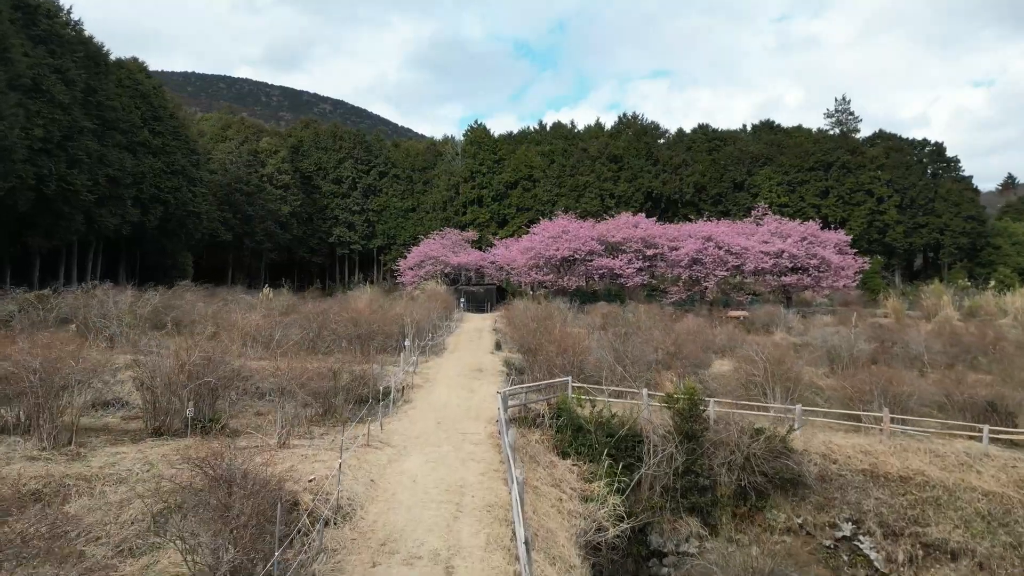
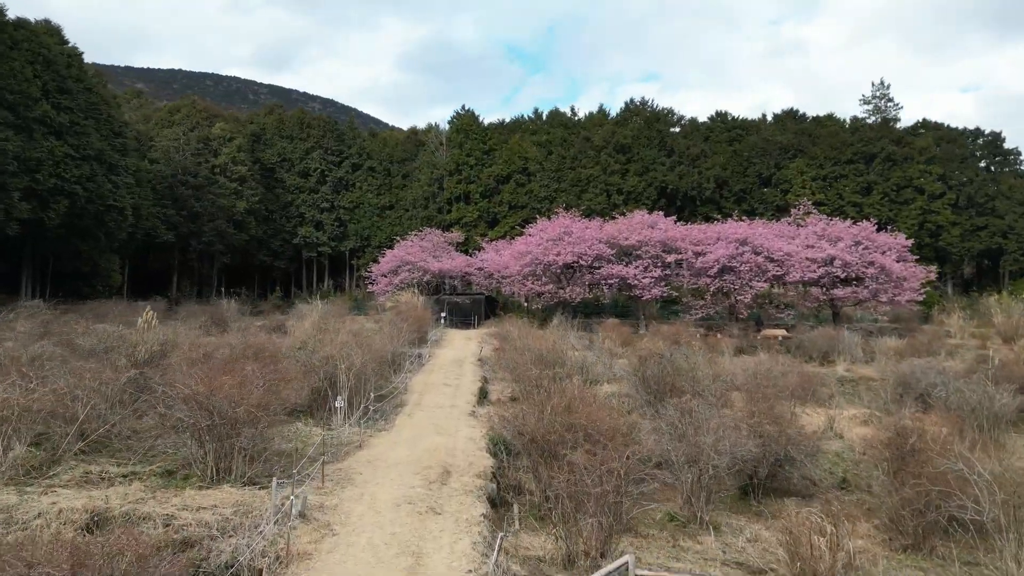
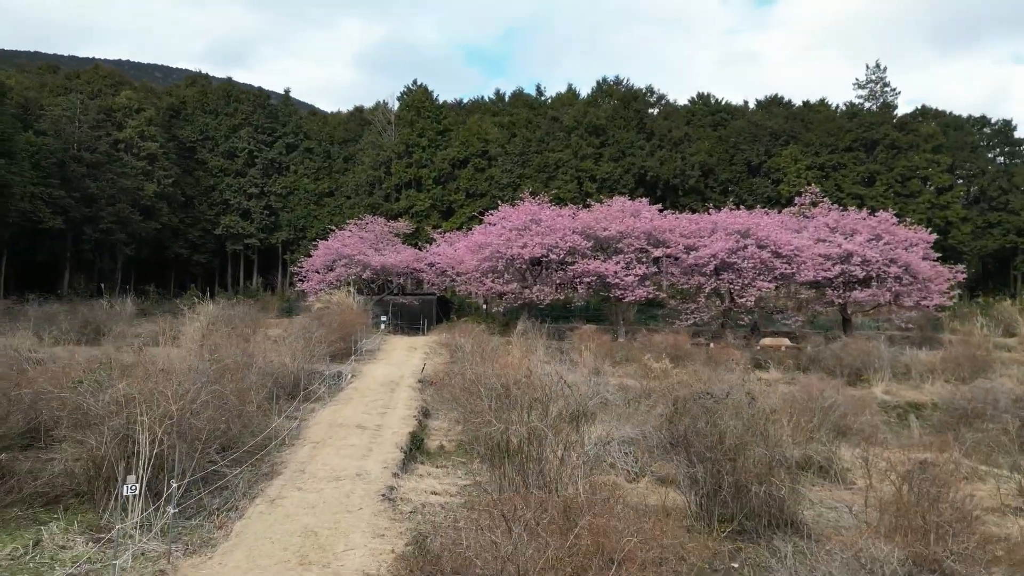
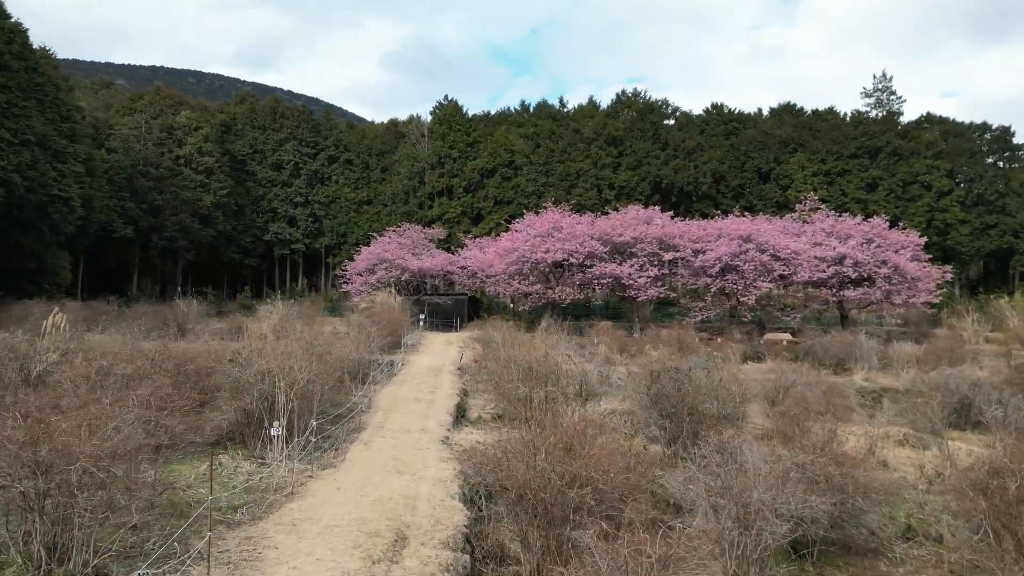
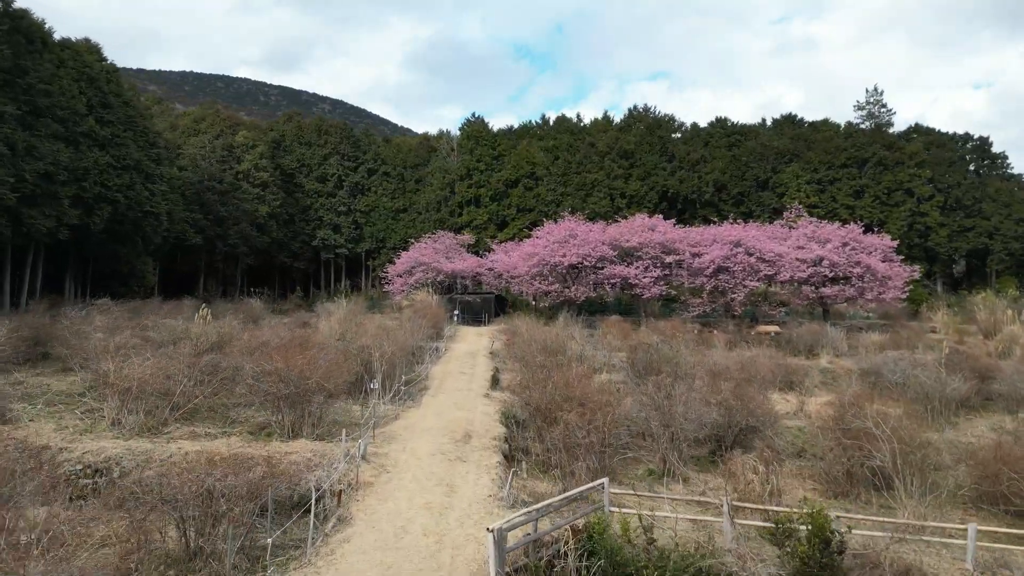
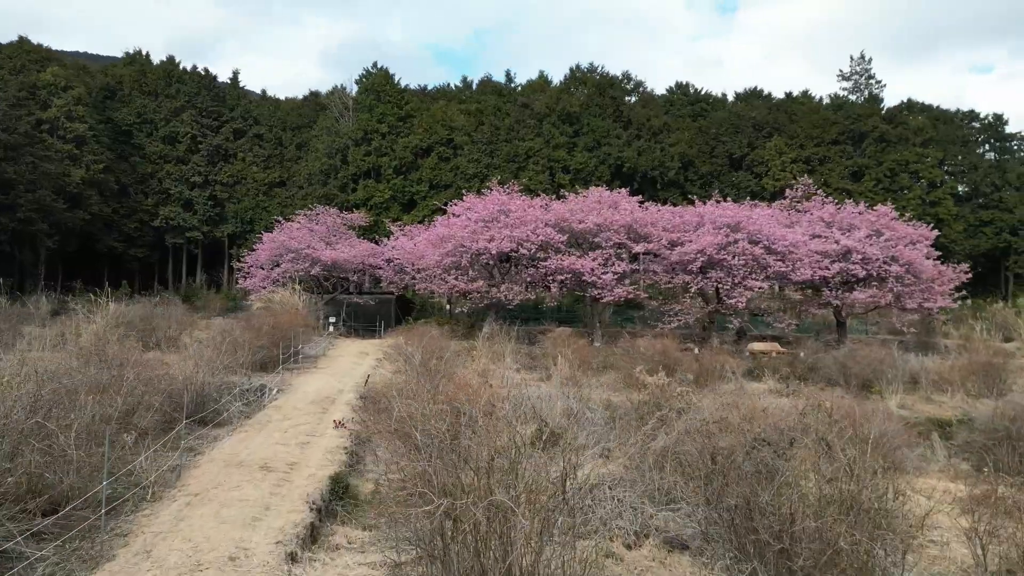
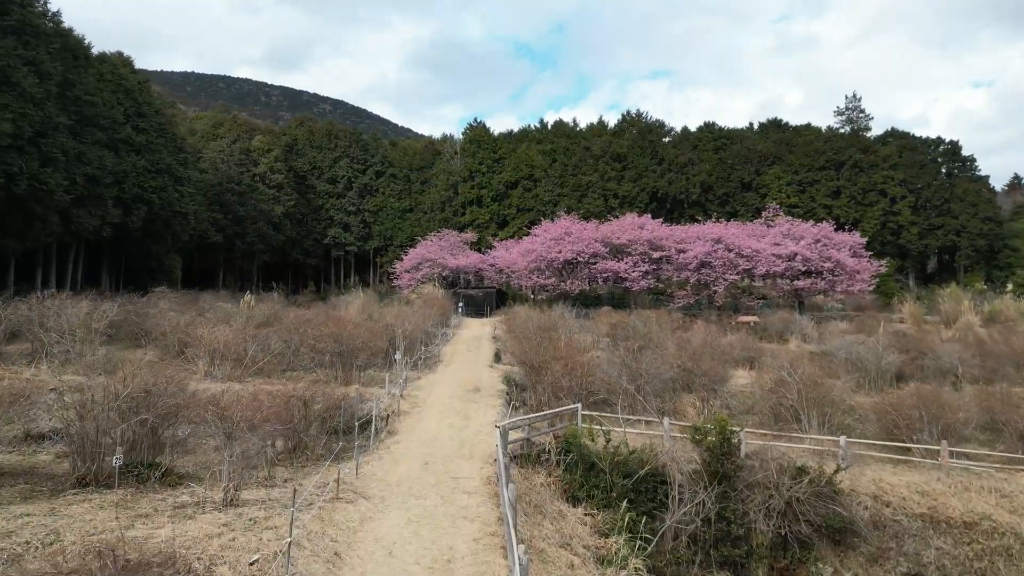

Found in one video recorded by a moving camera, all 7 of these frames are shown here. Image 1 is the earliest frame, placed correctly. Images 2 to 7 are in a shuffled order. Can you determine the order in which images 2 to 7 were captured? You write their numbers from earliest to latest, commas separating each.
7, 5, 2, 4, 3, 6
